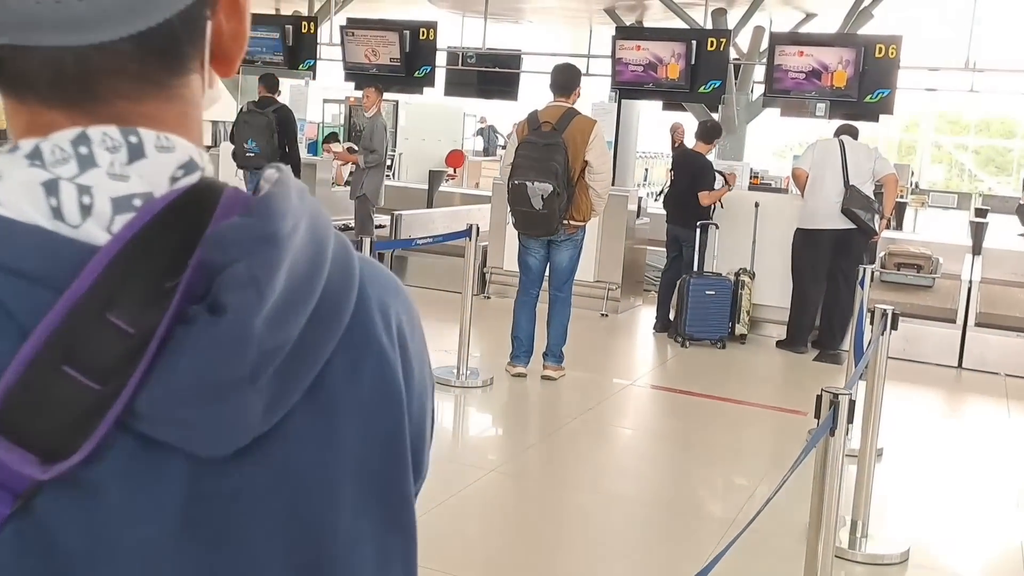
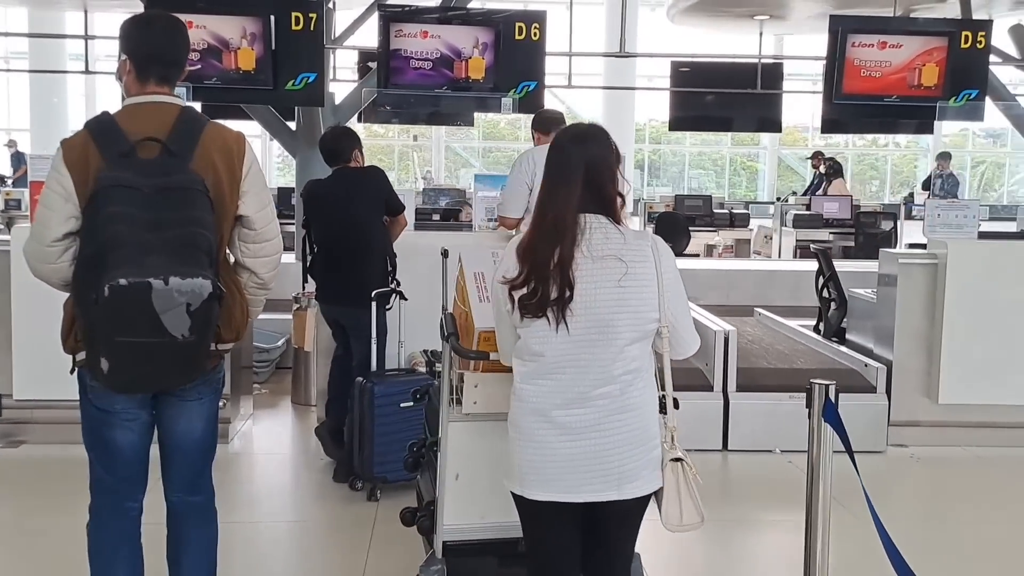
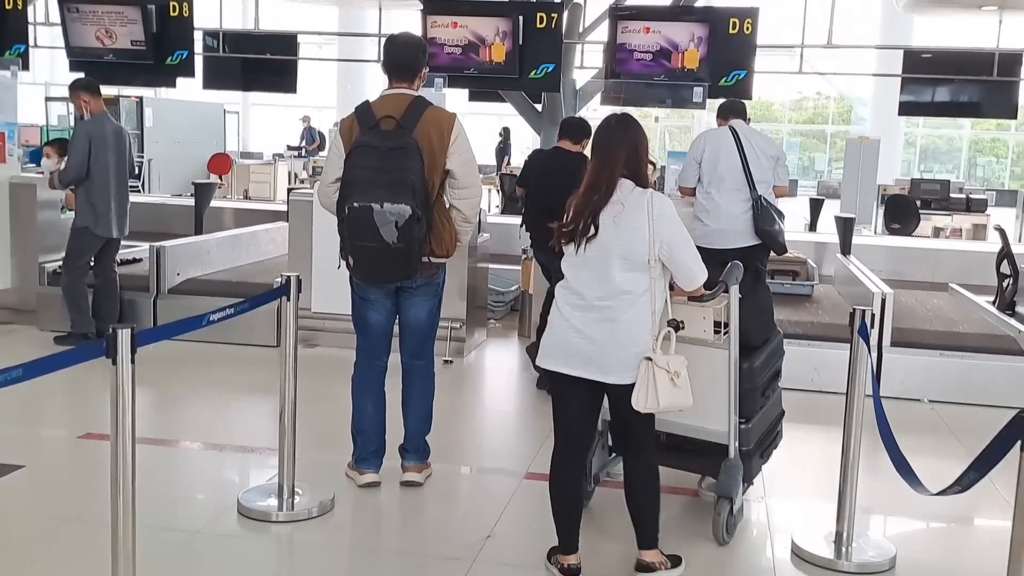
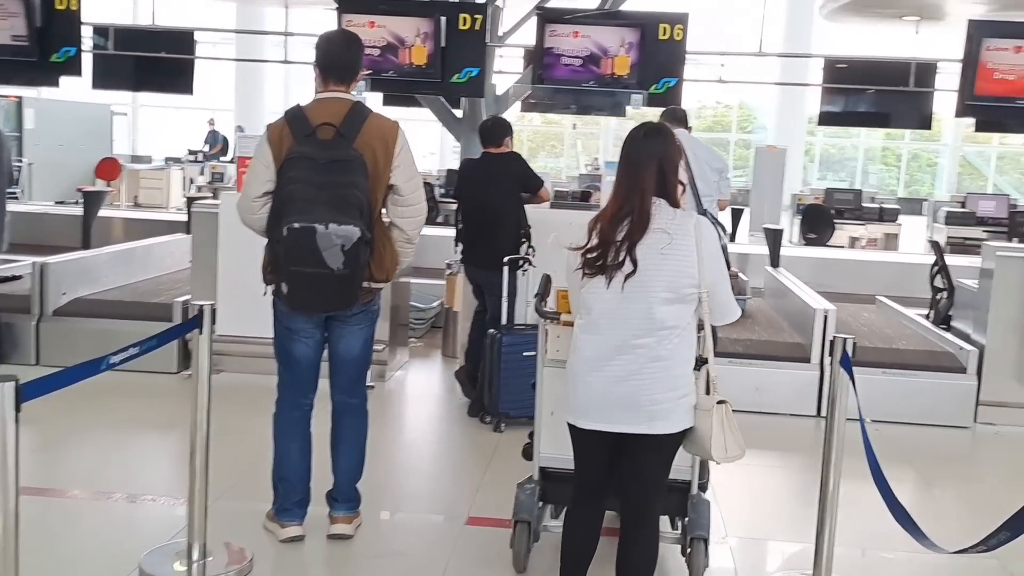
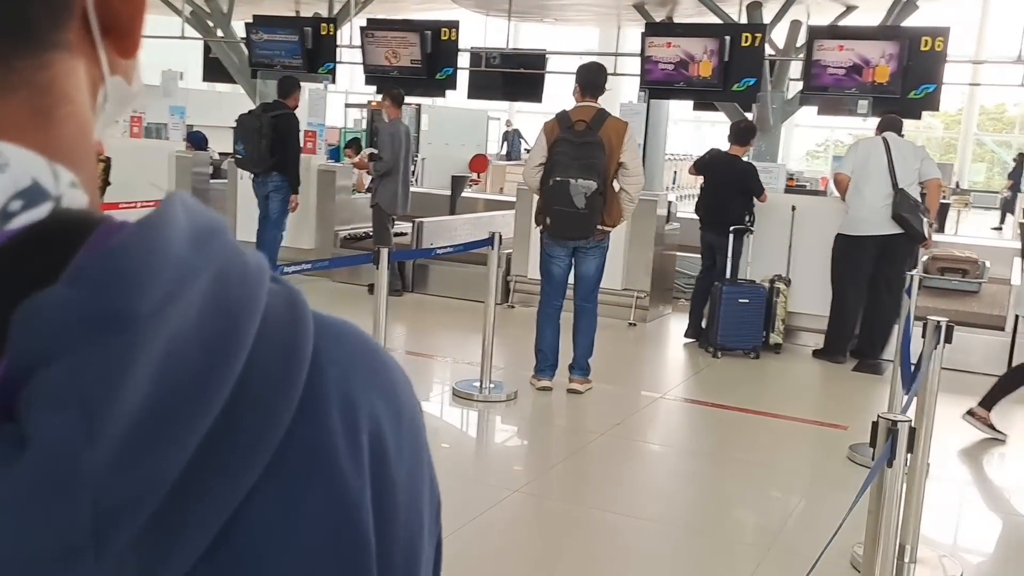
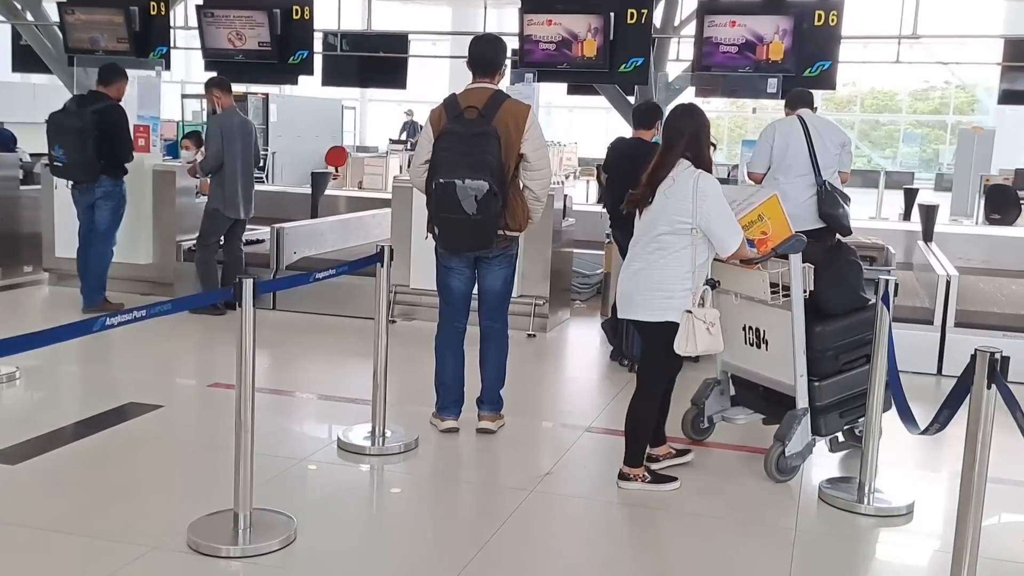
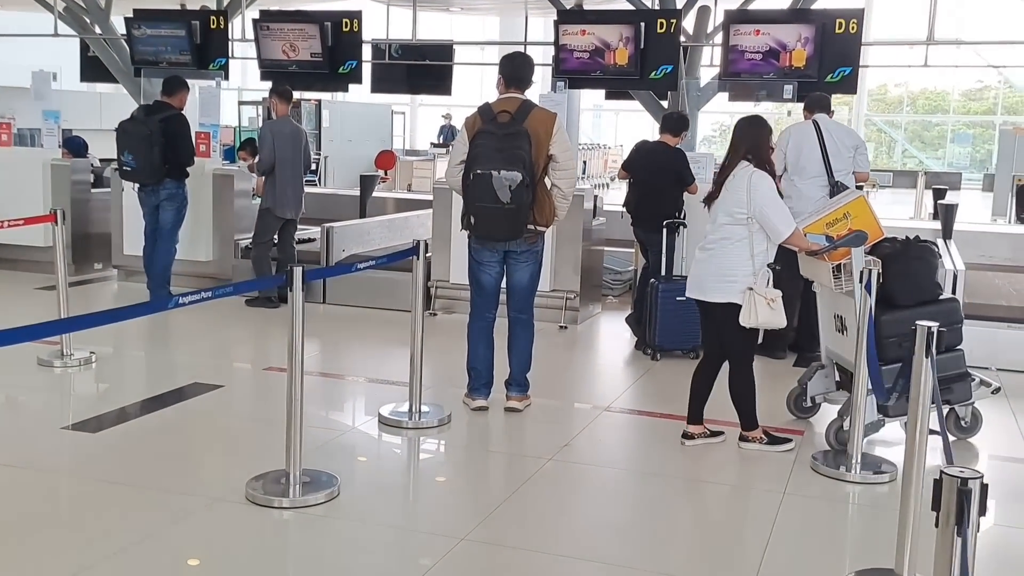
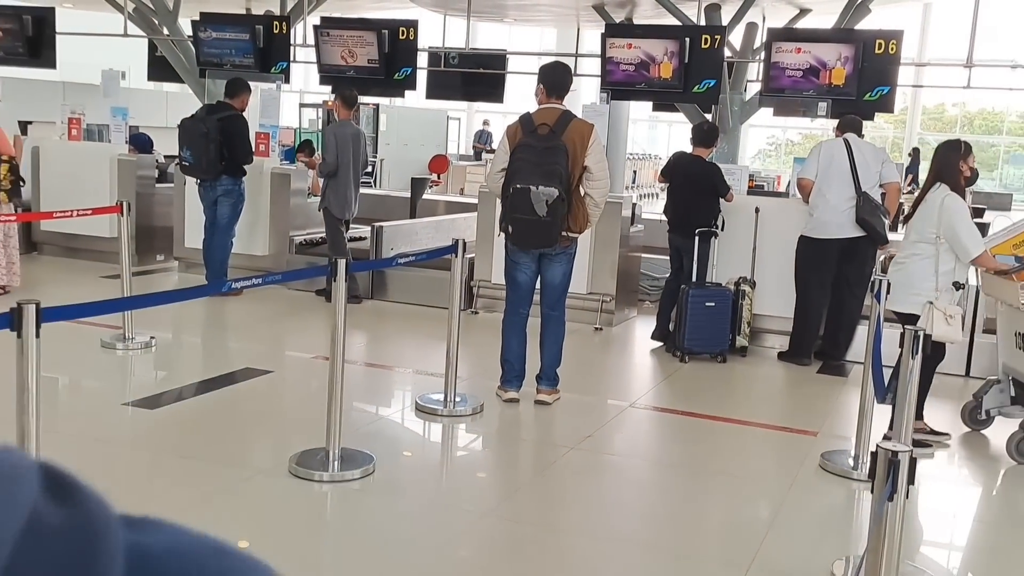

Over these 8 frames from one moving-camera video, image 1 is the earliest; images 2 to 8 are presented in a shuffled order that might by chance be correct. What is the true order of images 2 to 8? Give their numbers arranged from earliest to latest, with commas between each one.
5, 8, 7, 6, 3, 4, 2
